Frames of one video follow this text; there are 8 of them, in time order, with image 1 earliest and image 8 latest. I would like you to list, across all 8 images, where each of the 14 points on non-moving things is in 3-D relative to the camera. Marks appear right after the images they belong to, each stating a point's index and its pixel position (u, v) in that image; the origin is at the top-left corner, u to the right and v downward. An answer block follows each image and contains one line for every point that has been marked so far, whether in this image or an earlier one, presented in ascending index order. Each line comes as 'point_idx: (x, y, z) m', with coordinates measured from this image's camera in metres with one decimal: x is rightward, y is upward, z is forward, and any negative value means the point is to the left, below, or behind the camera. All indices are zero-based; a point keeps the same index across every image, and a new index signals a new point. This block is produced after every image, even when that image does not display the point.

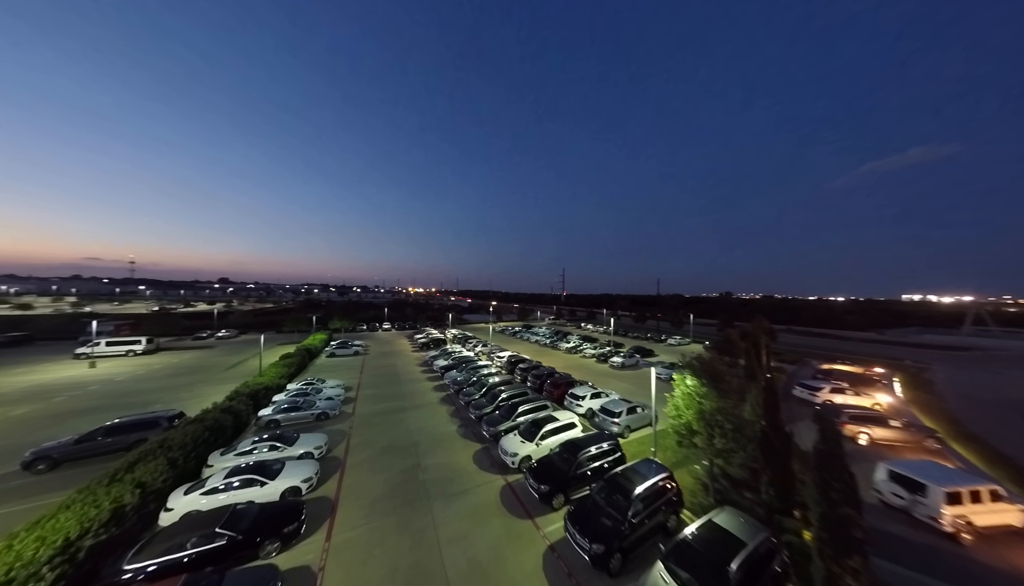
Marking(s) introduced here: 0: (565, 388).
0: (+2.9, -5.1, +15.1) m
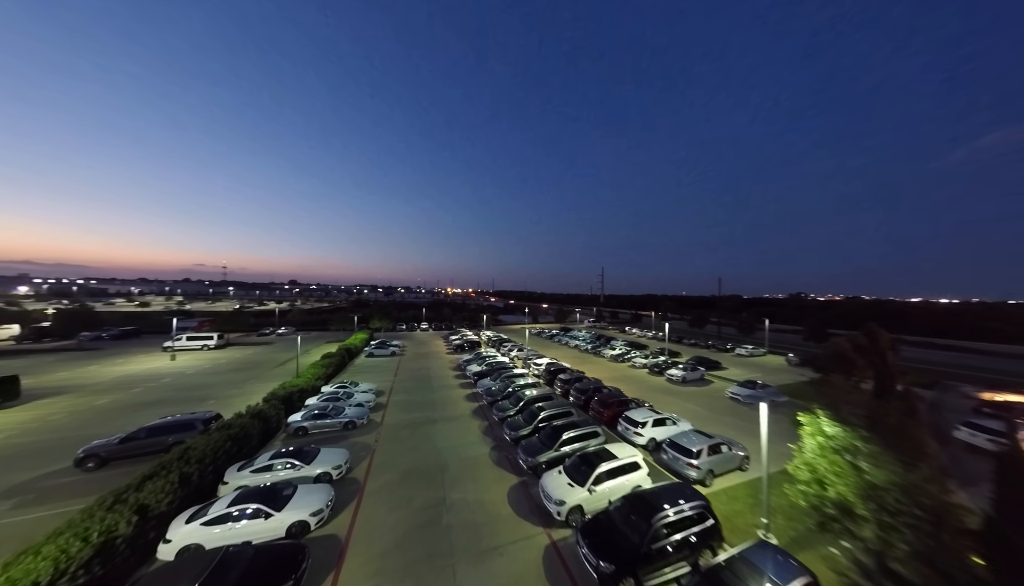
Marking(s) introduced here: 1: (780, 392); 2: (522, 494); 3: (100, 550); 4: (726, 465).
0: (+4.8, -5.2, +12.6) m
1: (+15.0, -5.6, +15.5) m
2: (+0.3, -6.3, +8.8) m
3: (-8.5, -5.3, +5.8) m
4: (+6.7, -5.4, +8.7) m
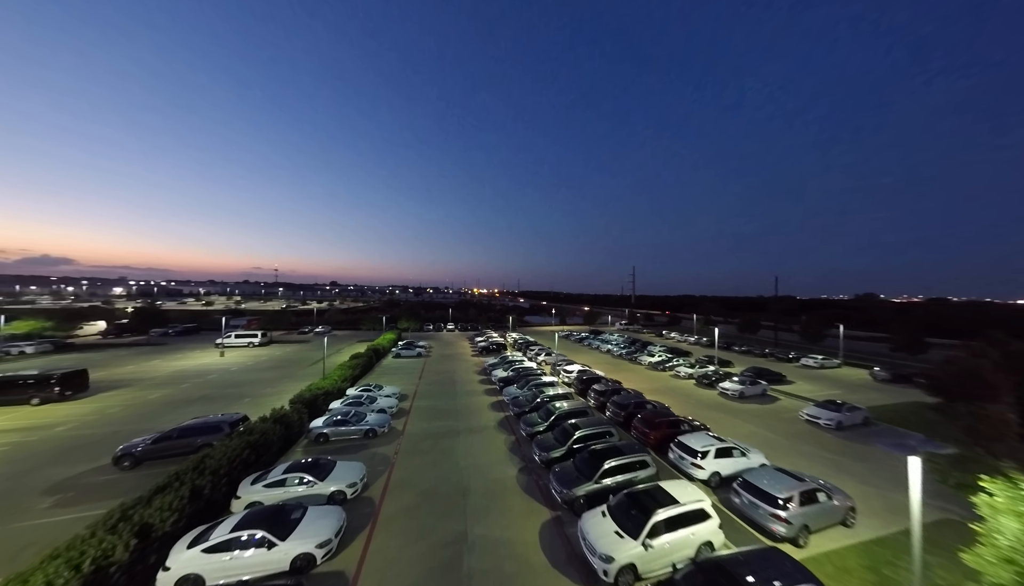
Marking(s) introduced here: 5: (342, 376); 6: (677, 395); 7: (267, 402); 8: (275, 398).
0: (+6.0, -5.3, +10.8) m
1: (+16.4, -5.6, +12.7) m
2: (+1.2, -6.4, +7.4) m
3: (-7.9, -5.4, +5.2) m
4: (+7.6, -5.5, +6.8) m
5: (-12.0, -5.6, +19.1) m
6: (+9.9, -6.1, +16.7) m
7: (-16.5, -7.1, +18.5) m
8: (-16.4, -7.0, +18.9) m
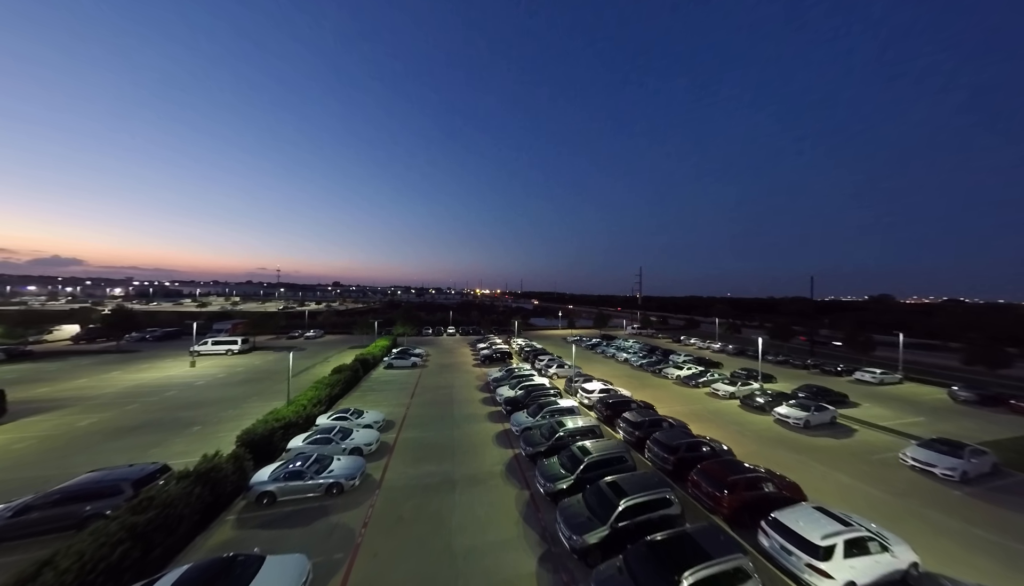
0: (+6.4, -5.5, +7.6) m
1: (+16.8, -5.8, +9.6) m
2: (+1.6, -6.6, +4.2) m
3: (-7.4, -5.6, +1.9) m
4: (+8.0, -5.7, +3.6) m
5: (-11.6, -5.9, +15.8) m
6: (+10.3, -6.3, +13.6) m
7: (-16.2, -7.4, +15.1) m
8: (-16.1, -7.3, +15.5) m
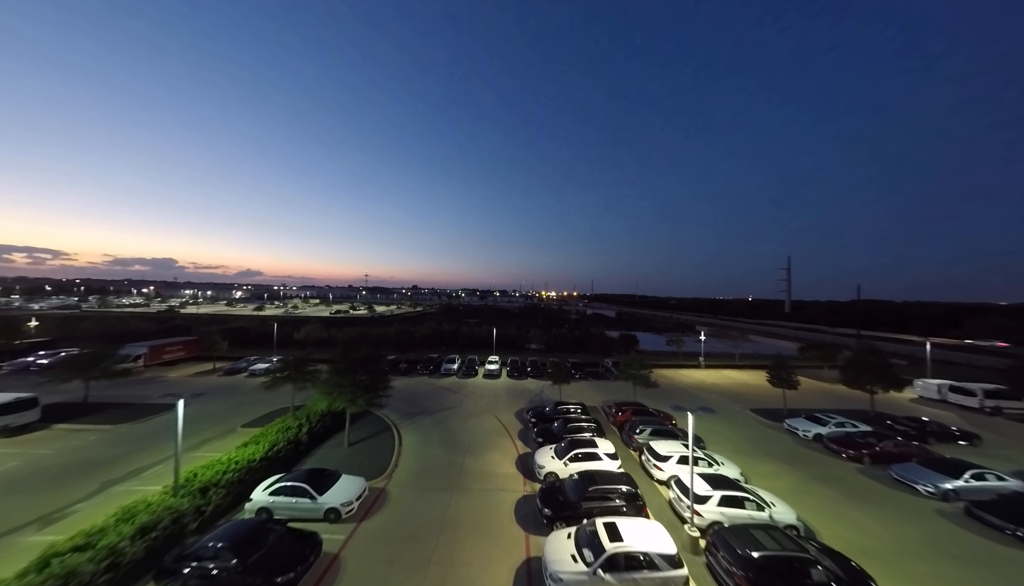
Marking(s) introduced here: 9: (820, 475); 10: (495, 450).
0: (+6.0, -5.8, +2.1) m
1: (+16.6, -6.1, +1.9) m
2: (+0.6, -6.9, -0.3) m
3: (-8.7, -5.9, -0.6) m
4: (+6.7, -5.9, -2.1) m
5: (-10.0, -6.3, +13.9) m
6: (+11.0, -6.6, +7.1) m
7: (-14.5, -7.8, +14.1) m
8: (-14.4, -7.7, +14.5) m
9: (+13.7, -8.1, +12.4) m
10: (-0.7, -7.8, +14.1) m
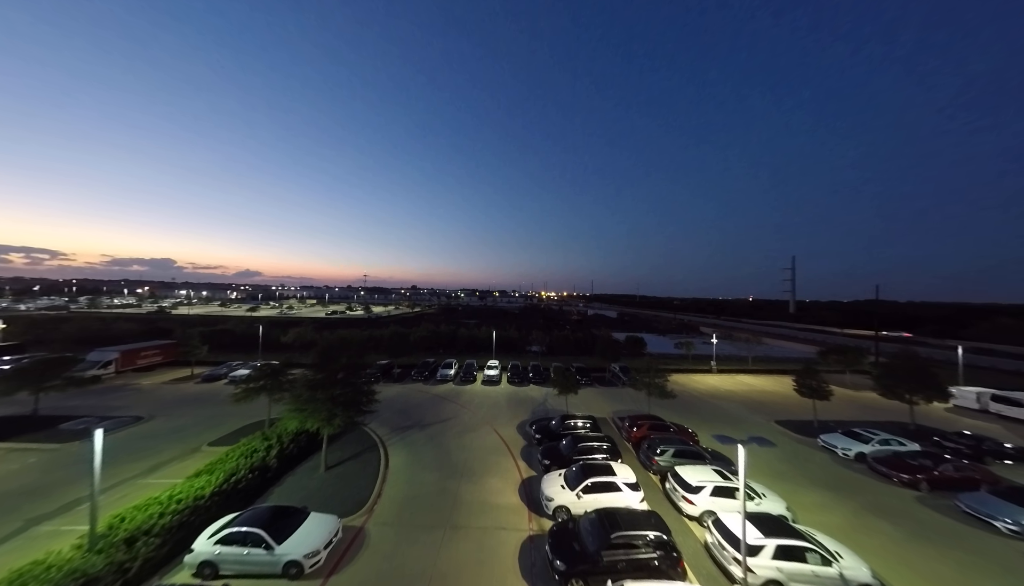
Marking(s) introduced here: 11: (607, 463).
0: (+6.1, -5.8, +0.3) m
1: (+16.7, -6.1, +0.1) m
2: (+0.7, -6.9, -2.1) m
3: (-8.6, -5.9, -2.4) m
4: (+6.8, -5.9, -3.9) m
5: (-9.9, -6.3, +12.0) m
6: (+11.1, -6.6, +5.3) m
7: (-14.4, -7.9, +12.3) m
8: (-14.3, -7.7, +12.7) m
9: (+13.8, -8.1, +10.6) m
10: (-0.6, -7.8, +12.3) m
11: (+3.9, -6.5, +11.1) m
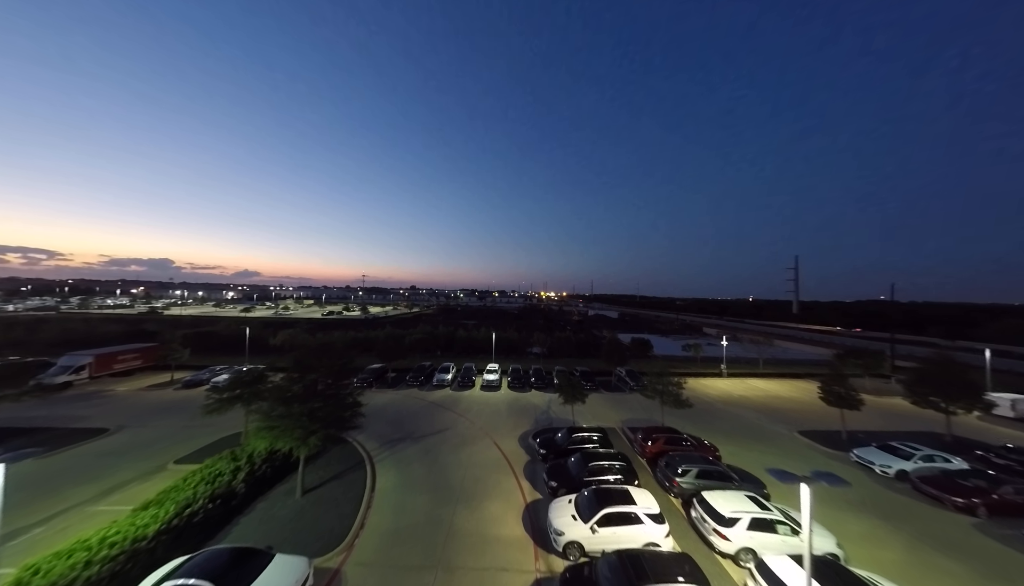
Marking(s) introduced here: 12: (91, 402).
0: (+6.3, -5.8, -1.1) m
1: (+16.8, -6.1, -1.2) m
2: (+0.9, -6.9, -3.5) m
3: (-8.5, -5.9, -3.8) m
4: (+7.0, -5.9, -5.3) m
5: (-9.8, -6.3, +10.6) m
6: (+11.2, -6.6, +4.0) m
7: (-14.3, -7.9, +10.9) m
8: (-14.2, -7.7, +11.2) m
9: (+13.9, -8.1, +9.2) m
10: (-0.5, -7.8, +10.9) m
11: (+4.0, -6.5, +9.7) m
12: (-28.3, -7.4, +18.8) m
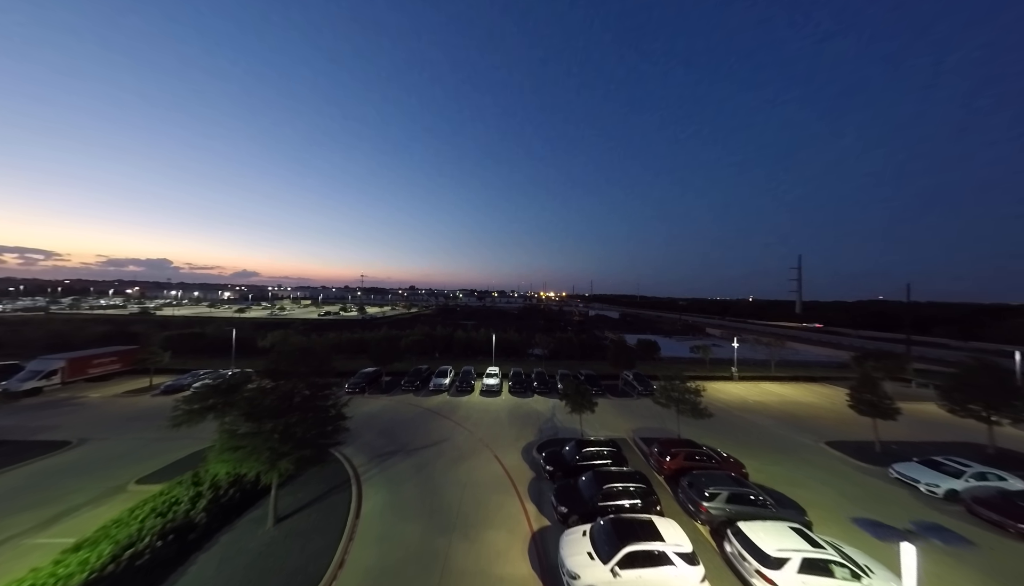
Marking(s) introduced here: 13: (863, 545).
0: (+6.4, -5.7, -2.4) m
1: (+17.0, -6.0, -2.5) m
2: (+1.0, -6.8, -4.8) m
3: (-8.3, -5.8, -5.2) m
4: (+7.2, -5.8, -6.6) m
5: (-9.6, -6.3, +9.2) m
6: (+11.4, -6.5, +2.7) m
7: (-14.2, -7.8, +9.5) m
8: (-14.0, -7.6, +9.9) m
9: (+14.1, -8.0, +7.9) m
10: (-0.4, -7.8, +9.5) m
11: (+4.1, -6.5, +8.4) m
12: (-28.2, -7.3, +17.4) m
13: (+10.7, -7.7, +8.5) m
